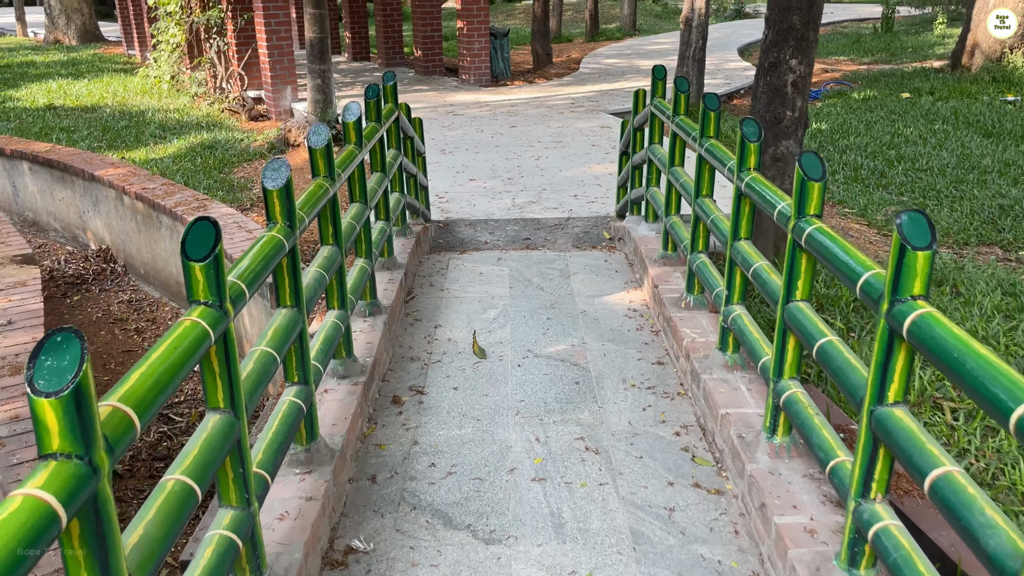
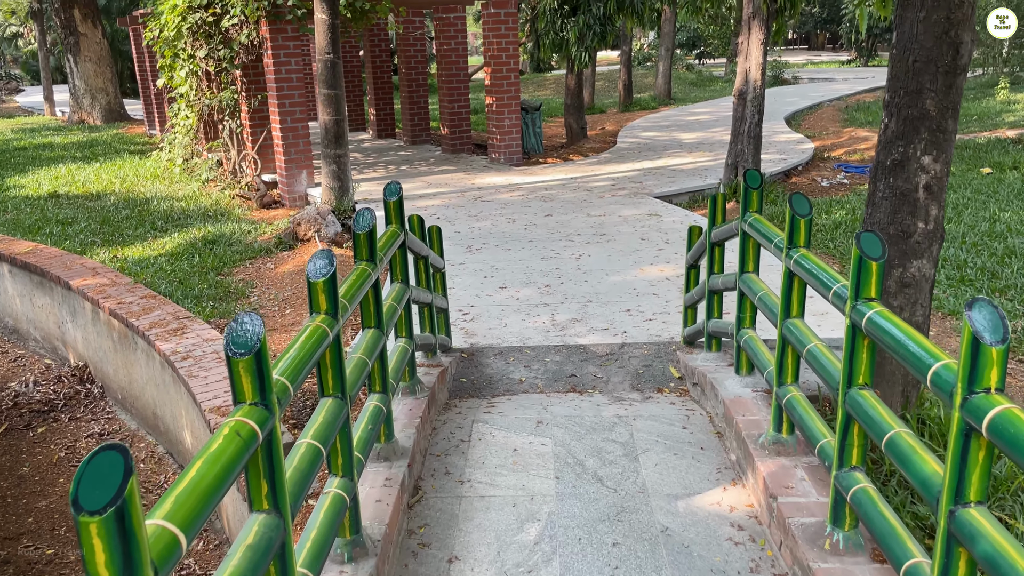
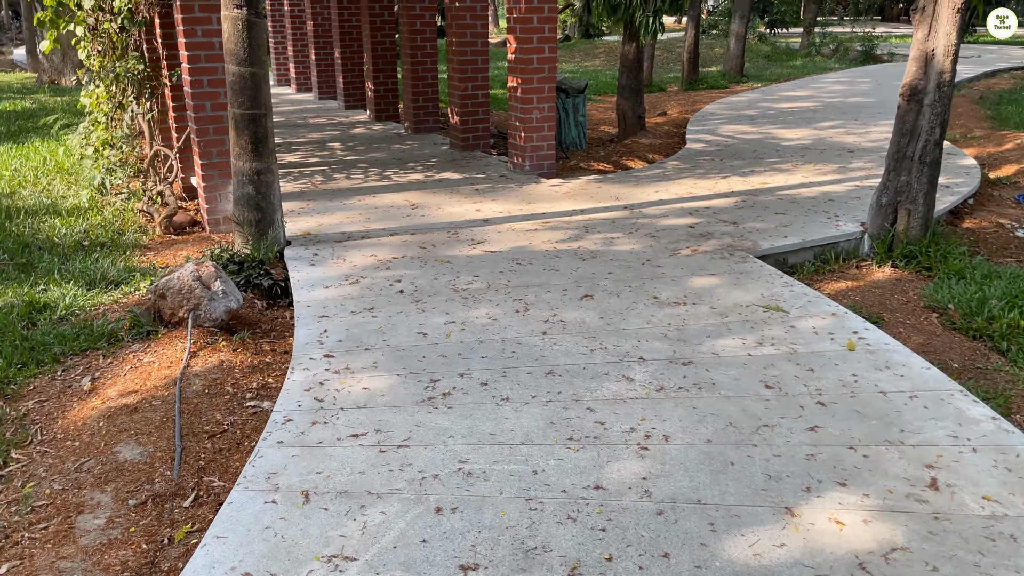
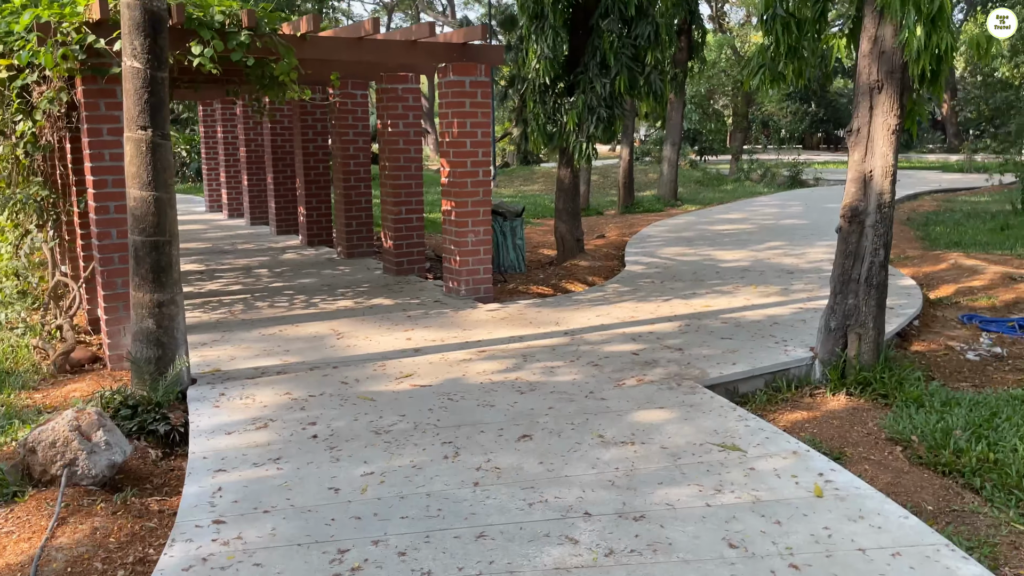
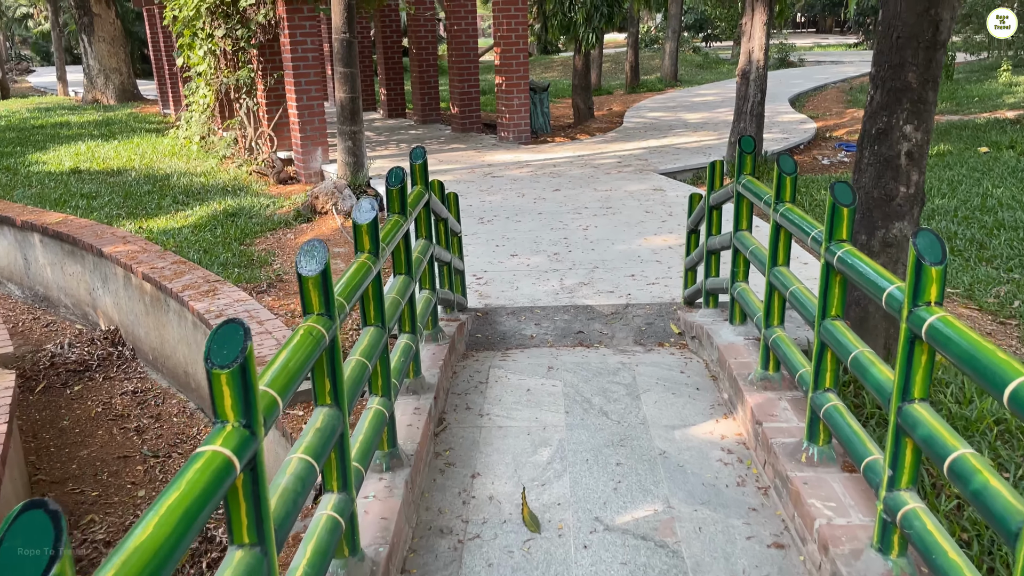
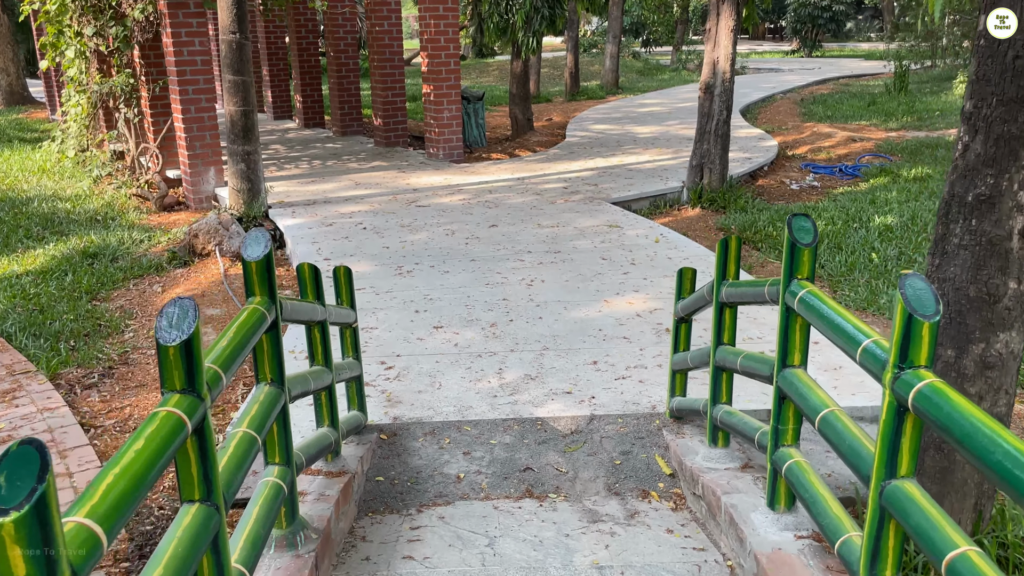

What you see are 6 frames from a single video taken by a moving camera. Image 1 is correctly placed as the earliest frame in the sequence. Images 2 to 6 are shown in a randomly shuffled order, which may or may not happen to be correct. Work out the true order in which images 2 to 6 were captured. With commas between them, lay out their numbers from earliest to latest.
5, 2, 6, 3, 4
